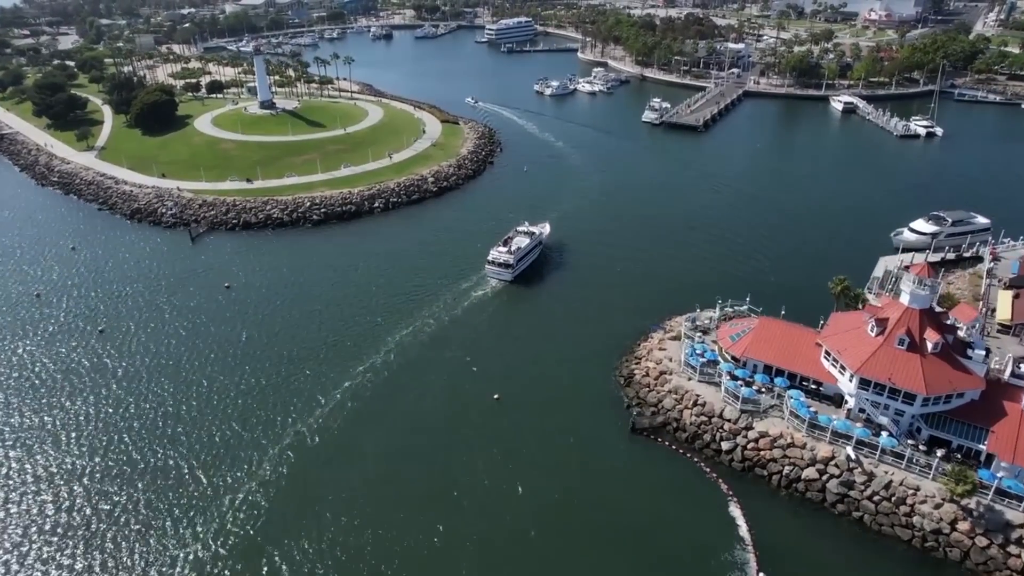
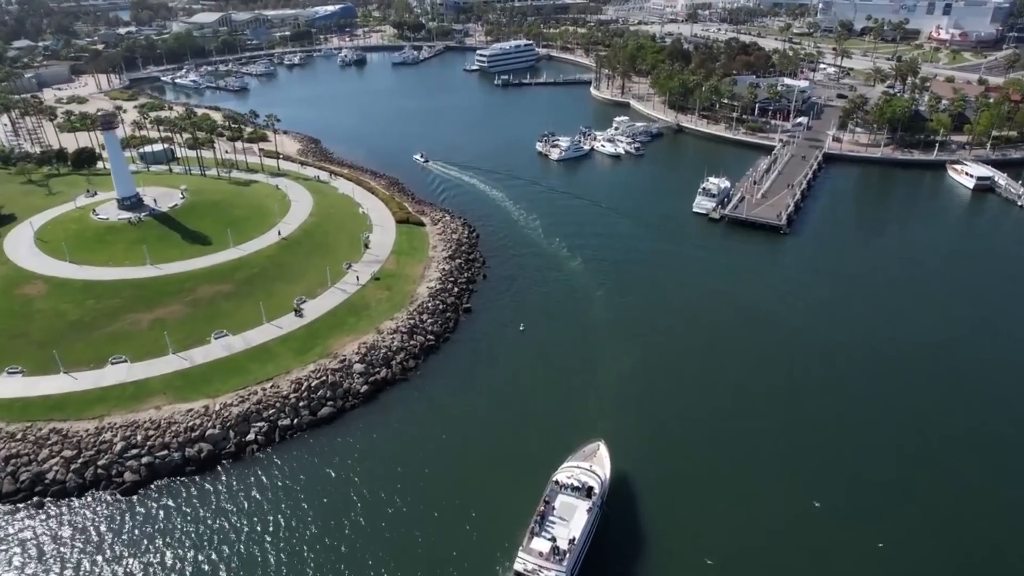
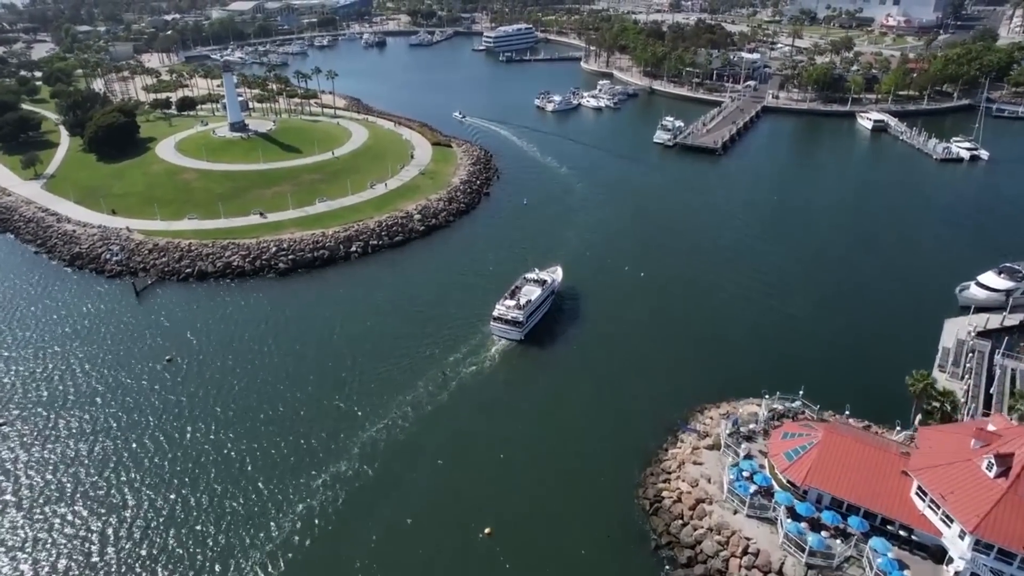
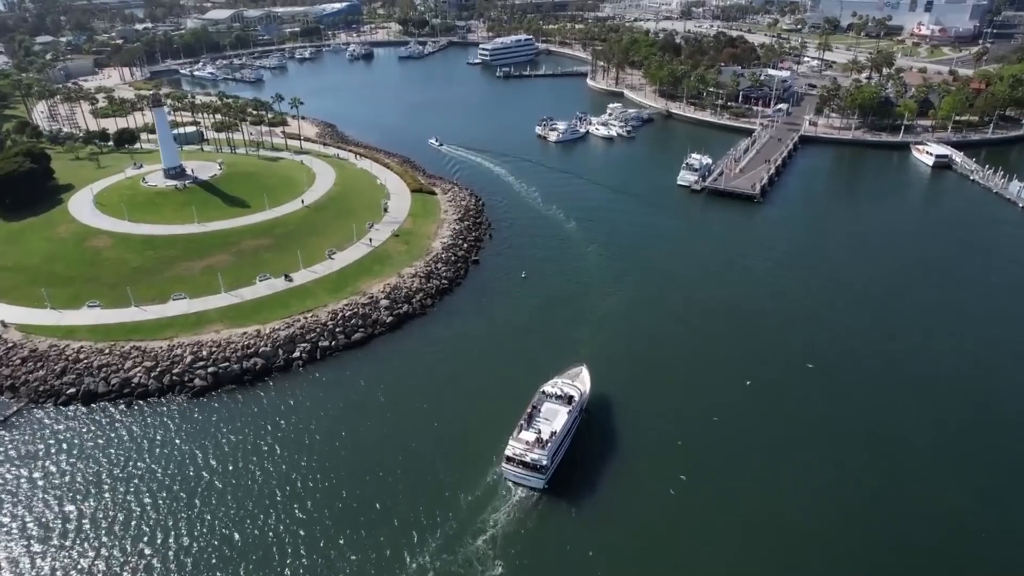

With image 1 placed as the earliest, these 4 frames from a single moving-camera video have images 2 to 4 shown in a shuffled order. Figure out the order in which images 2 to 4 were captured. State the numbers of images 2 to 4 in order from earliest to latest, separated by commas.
3, 4, 2
